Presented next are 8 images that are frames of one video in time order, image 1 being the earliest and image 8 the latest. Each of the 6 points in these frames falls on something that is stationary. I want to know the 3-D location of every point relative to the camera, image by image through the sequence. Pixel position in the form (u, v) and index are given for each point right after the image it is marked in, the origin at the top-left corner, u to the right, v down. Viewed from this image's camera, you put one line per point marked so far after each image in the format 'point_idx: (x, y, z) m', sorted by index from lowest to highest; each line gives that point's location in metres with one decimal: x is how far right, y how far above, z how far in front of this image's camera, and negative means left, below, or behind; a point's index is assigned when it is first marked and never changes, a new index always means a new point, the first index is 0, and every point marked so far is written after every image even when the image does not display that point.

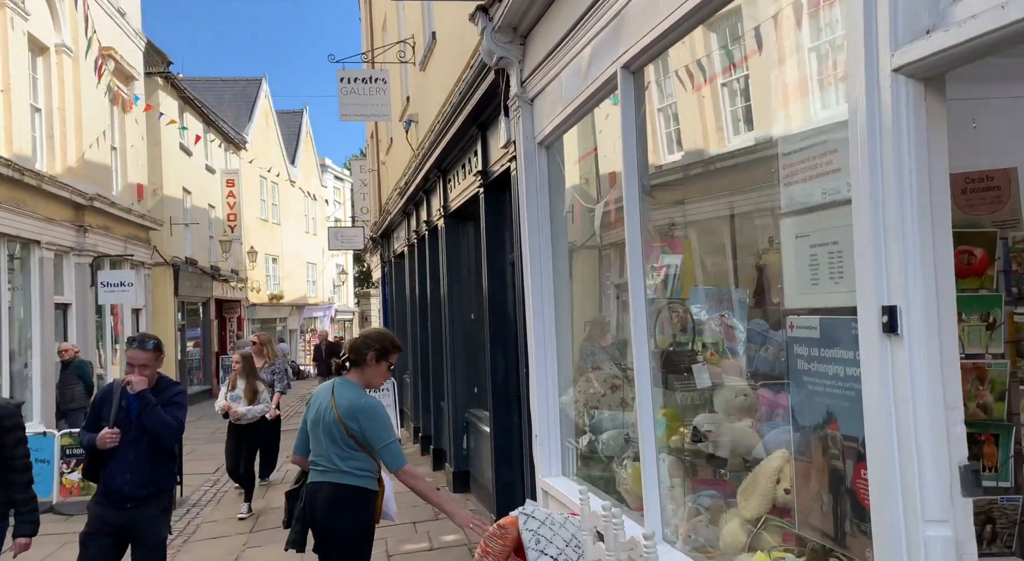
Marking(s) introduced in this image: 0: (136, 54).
0: (-6.2, +3.8, +17.6) m
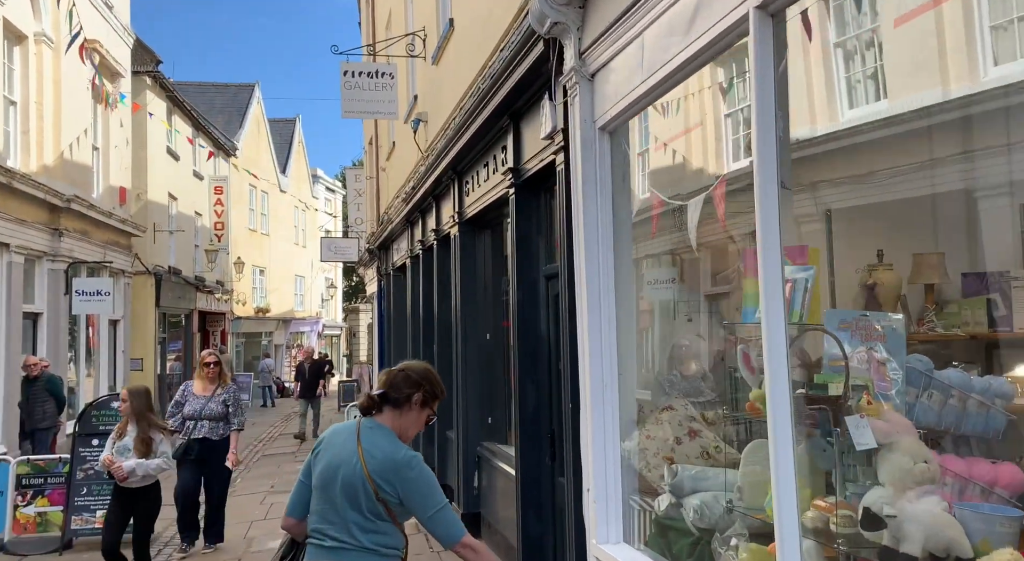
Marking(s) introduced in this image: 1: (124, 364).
0: (-6.1, +3.6, +16.9) m
1: (-6.2, -1.3, +17.3) m
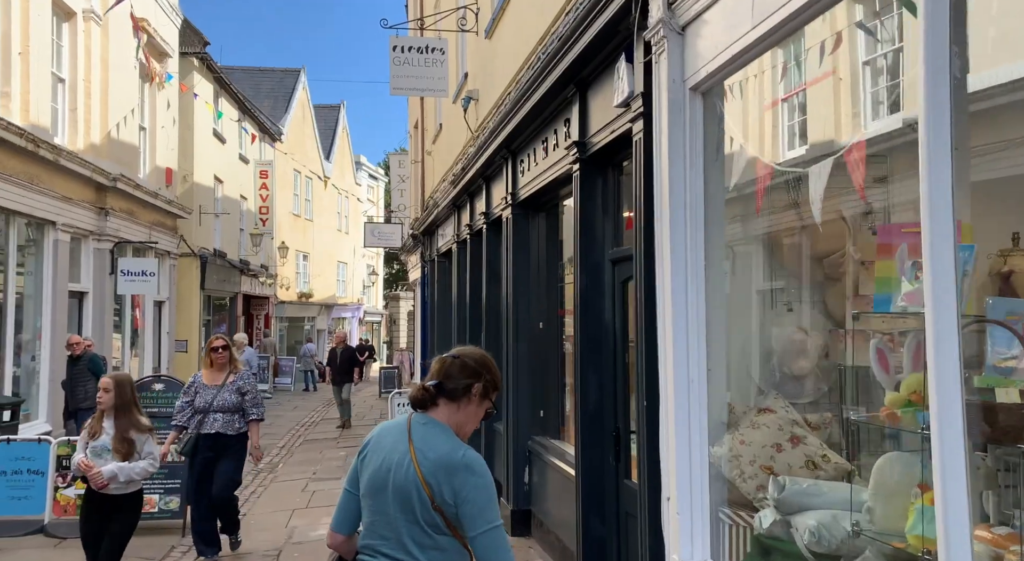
0: (-5.3, +3.9, +16.7) m
1: (-5.5, -1.0, +17.2) m
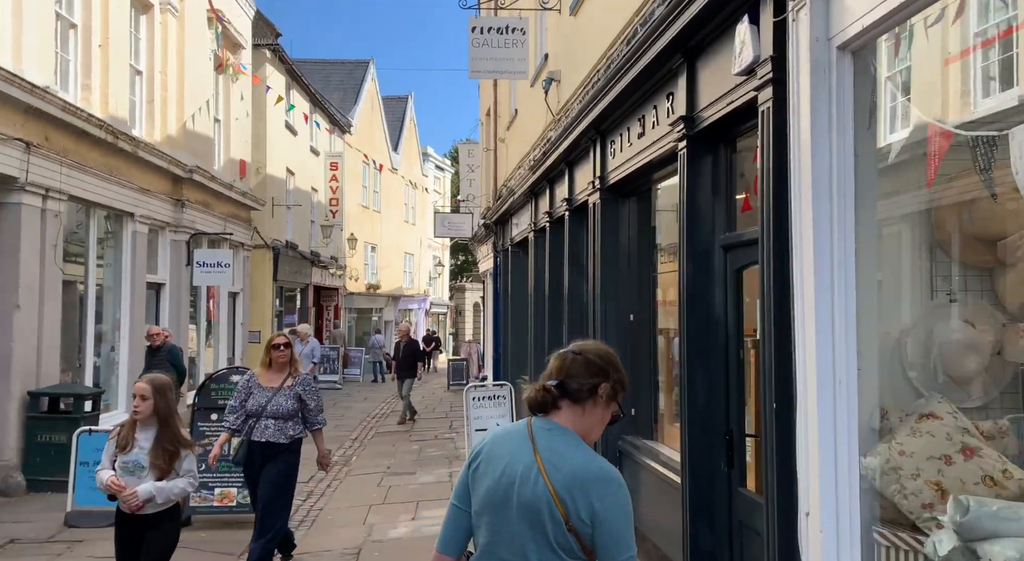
0: (-4.2, +4.1, +16.8) m
1: (-4.3, -0.9, +17.2) m
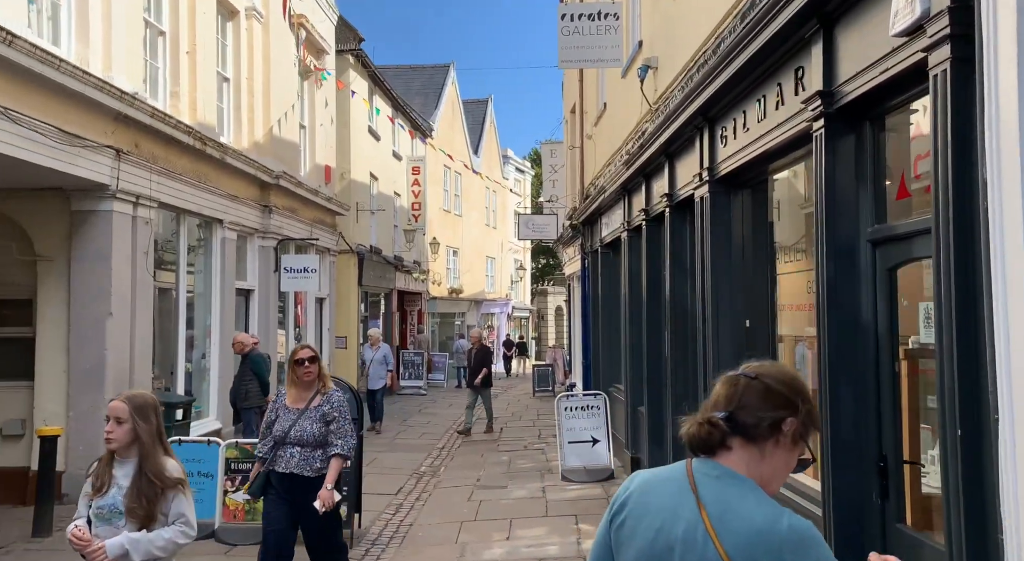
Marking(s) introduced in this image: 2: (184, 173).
0: (-2.9, +4.0, +16.7) m
1: (-2.9, -1.0, +17.2) m
2: (-3.4, +1.1, +10.9) m
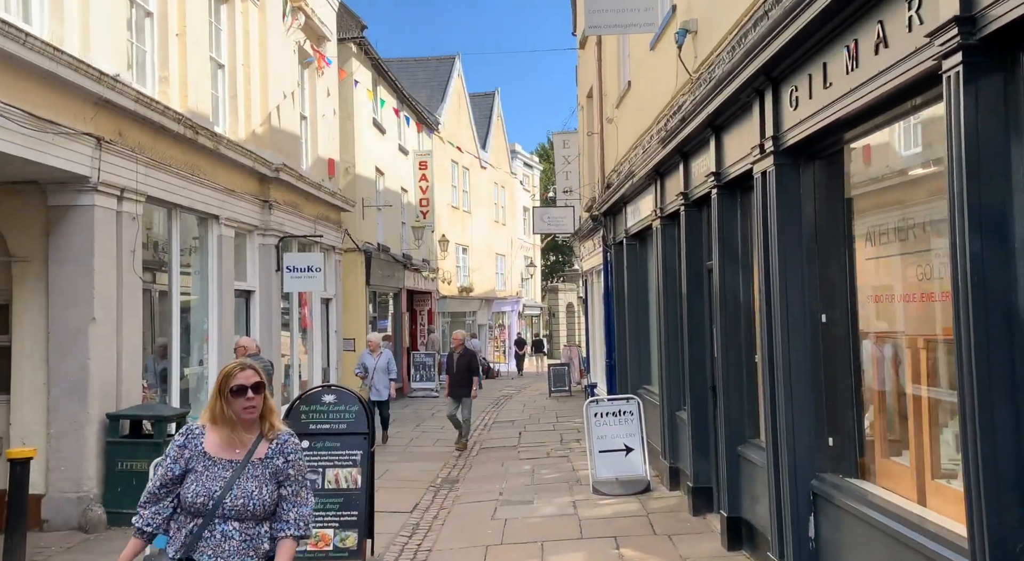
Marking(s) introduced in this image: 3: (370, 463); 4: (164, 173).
0: (-2.7, +4.0, +15.8) m
1: (-2.7, -1.0, +16.2) m
2: (-3.2, +1.1, +10.0) m
3: (-1.0, -1.2, +7.3) m
4: (-3.2, +1.0, +9.6) m
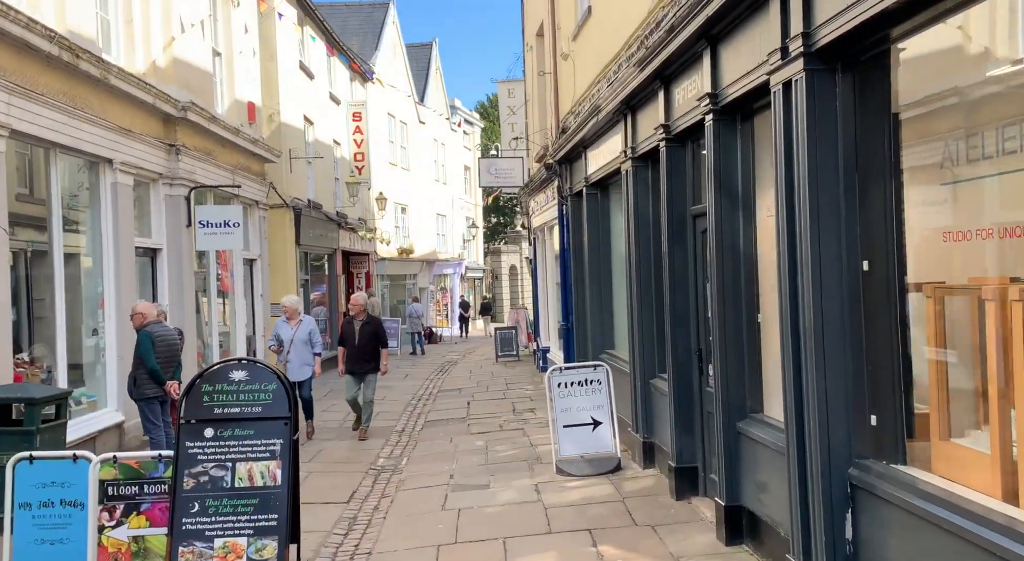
0: (-3.5, +4.5, +14.0) m
1: (-3.4, -0.4, +14.7) m
2: (-3.6, +1.4, +8.3) m
3: (-1.2, -1.0, +5.9) m
4: (-3.6, +1.3, +8.0) m
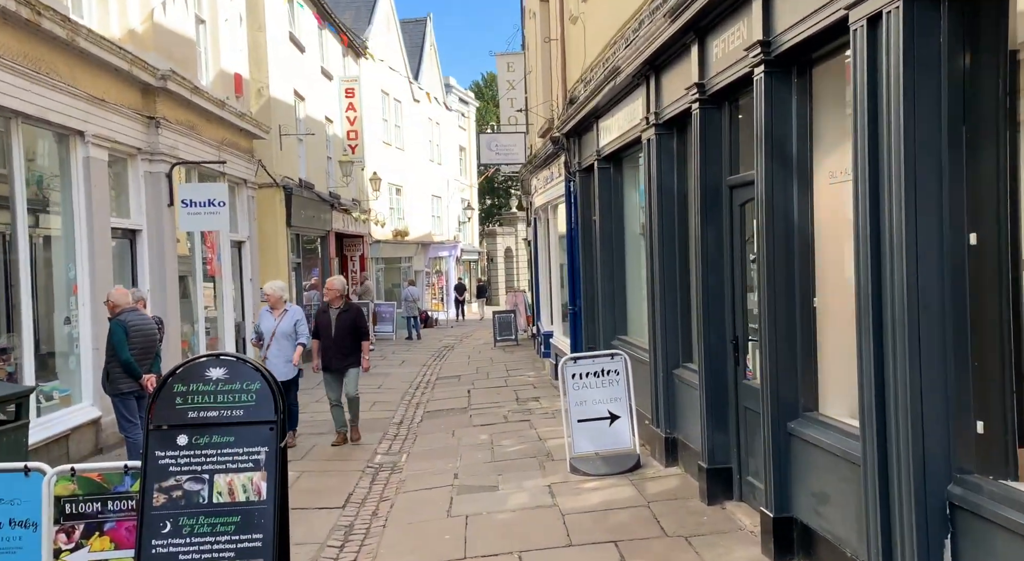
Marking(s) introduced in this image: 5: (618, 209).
0: (-3.4, +4.7, +13.1) m
1: (-3.4, -0.2, +13.8) m
2: (-3.5, +1.6, +7.5) m
3: (-1.1, -0.9, +5.1) m
4: (-3.5, +1.4, +7.1) m
5: (+1.0, +0.7, +10.4) m
